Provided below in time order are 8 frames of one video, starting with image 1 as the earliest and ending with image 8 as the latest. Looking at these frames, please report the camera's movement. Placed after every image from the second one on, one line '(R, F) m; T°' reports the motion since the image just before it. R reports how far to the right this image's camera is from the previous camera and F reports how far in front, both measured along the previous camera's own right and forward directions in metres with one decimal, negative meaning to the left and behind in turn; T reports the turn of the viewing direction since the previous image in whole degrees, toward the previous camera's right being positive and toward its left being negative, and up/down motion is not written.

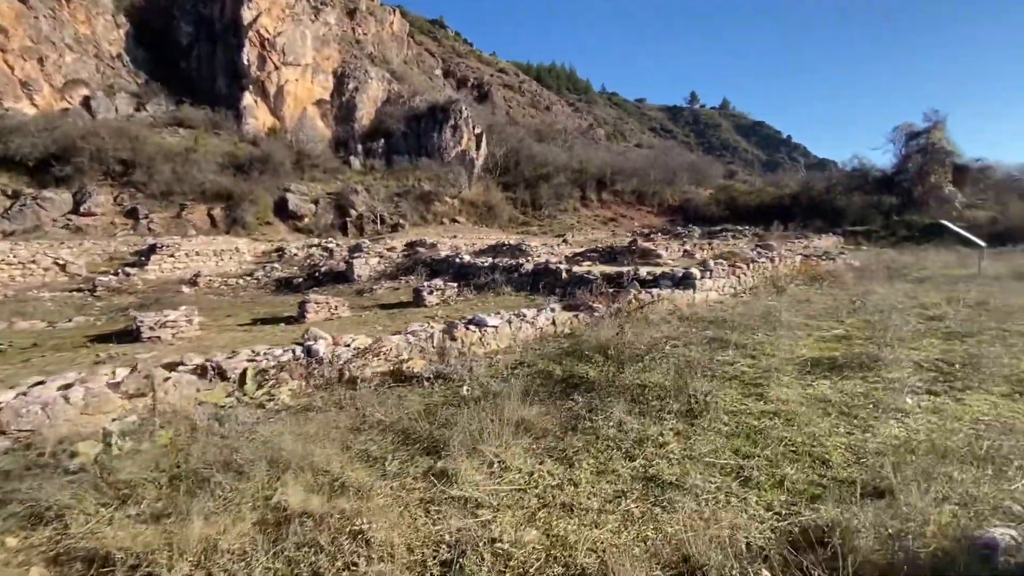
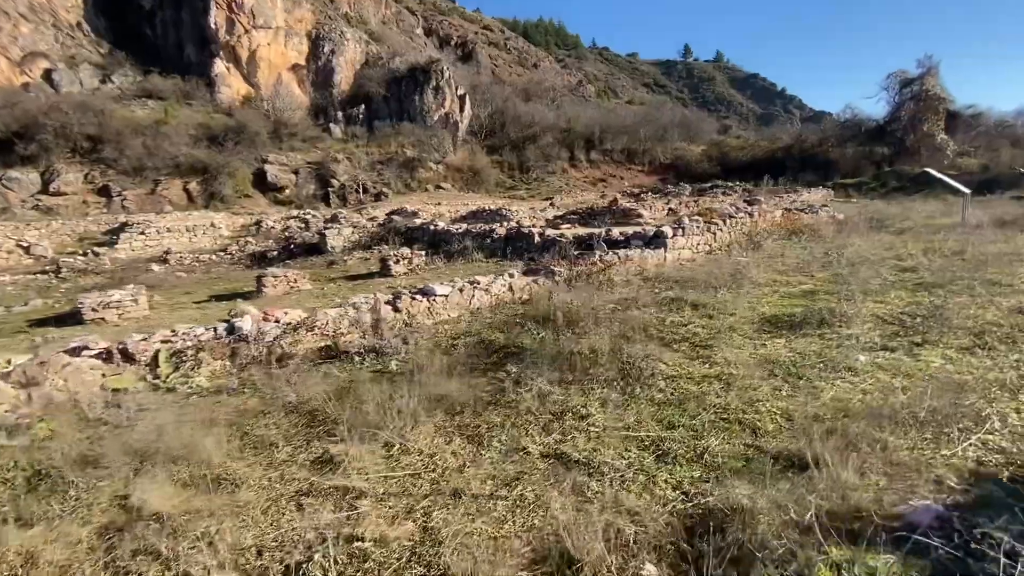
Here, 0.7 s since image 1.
(+0.6, +0.3) m; 0°
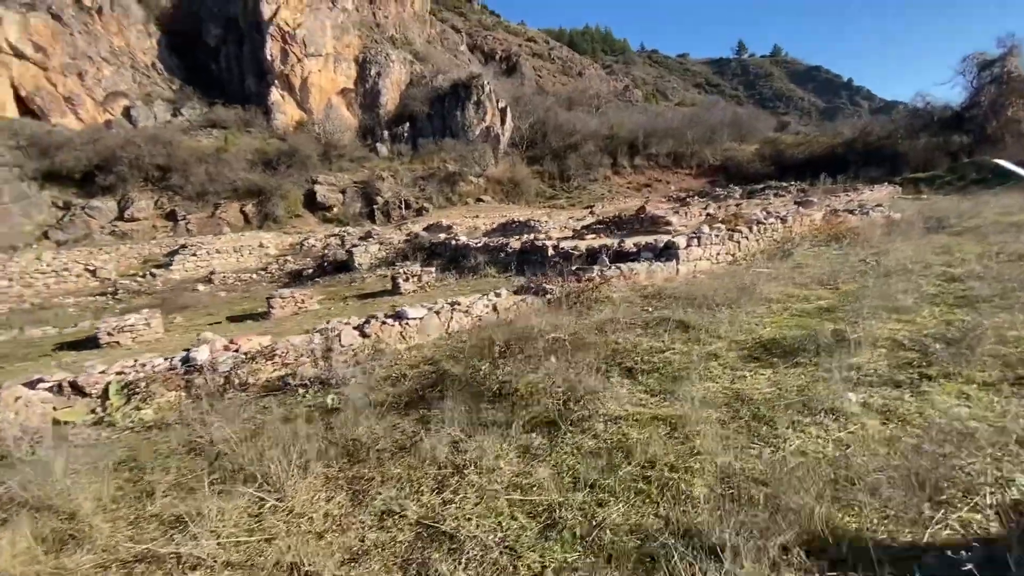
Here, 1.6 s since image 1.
(+0.9, +0.4) m; -6°
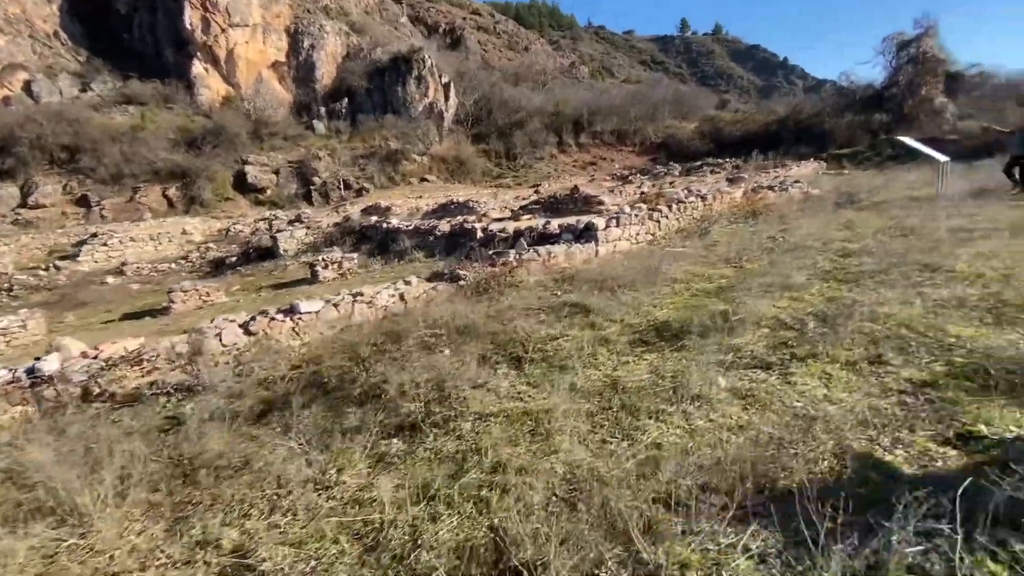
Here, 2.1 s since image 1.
(+0.6, +0.2) m; +5°
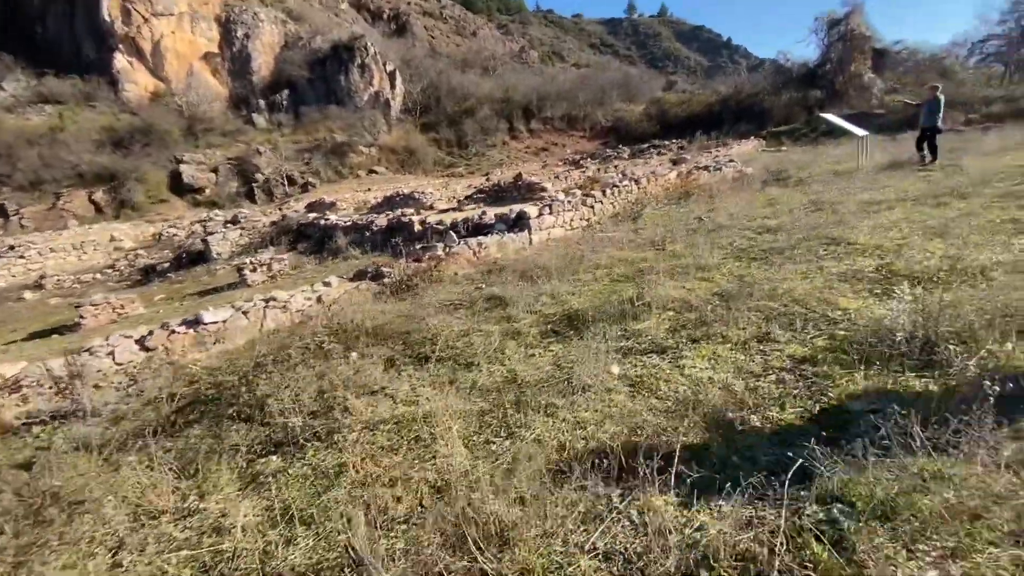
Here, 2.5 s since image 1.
(+0.5, +0.1) m; +4°
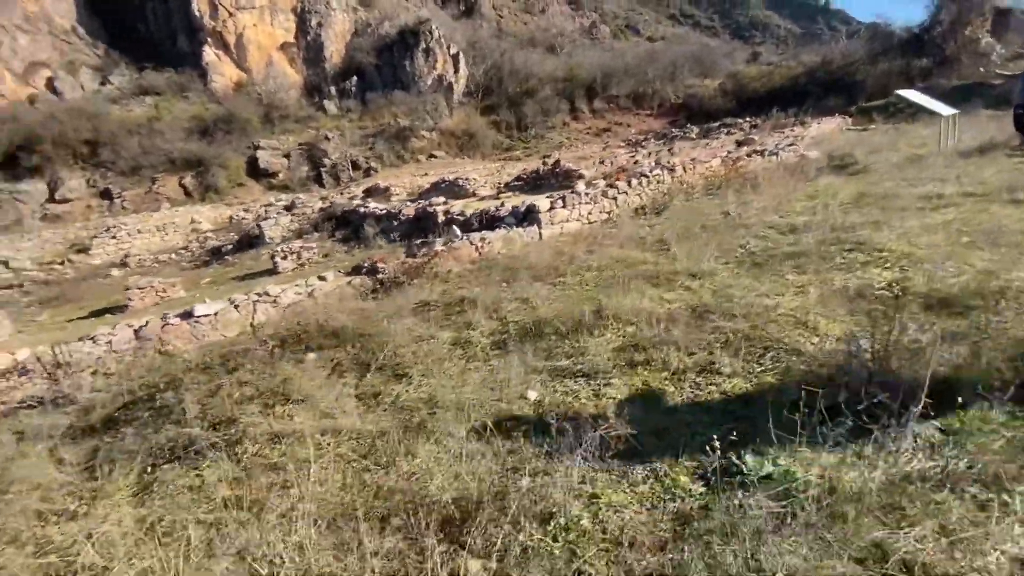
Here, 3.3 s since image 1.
(+0.9, +0.2) m; -8°
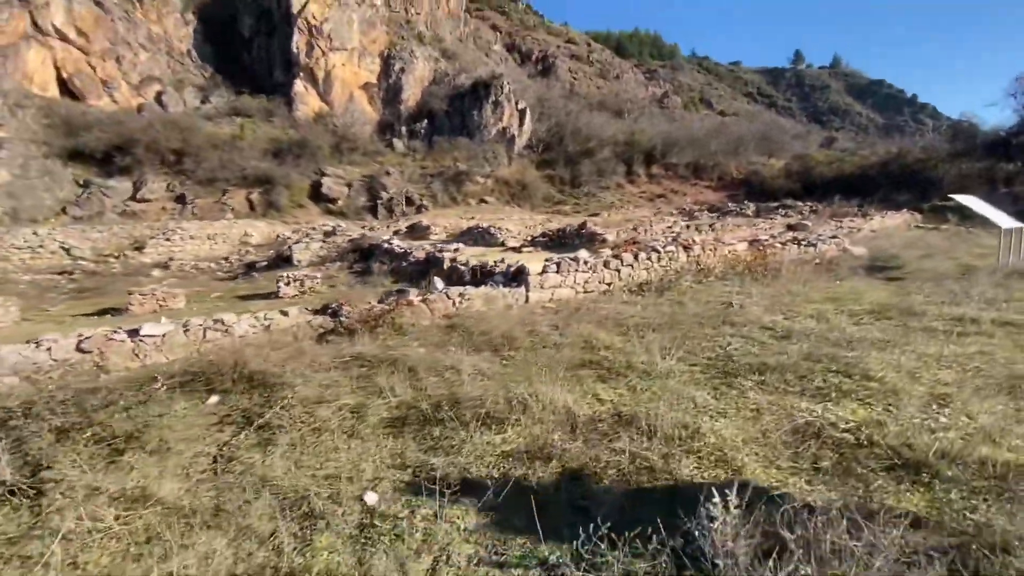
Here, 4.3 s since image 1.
(+0.9, +0.4) m; -6°
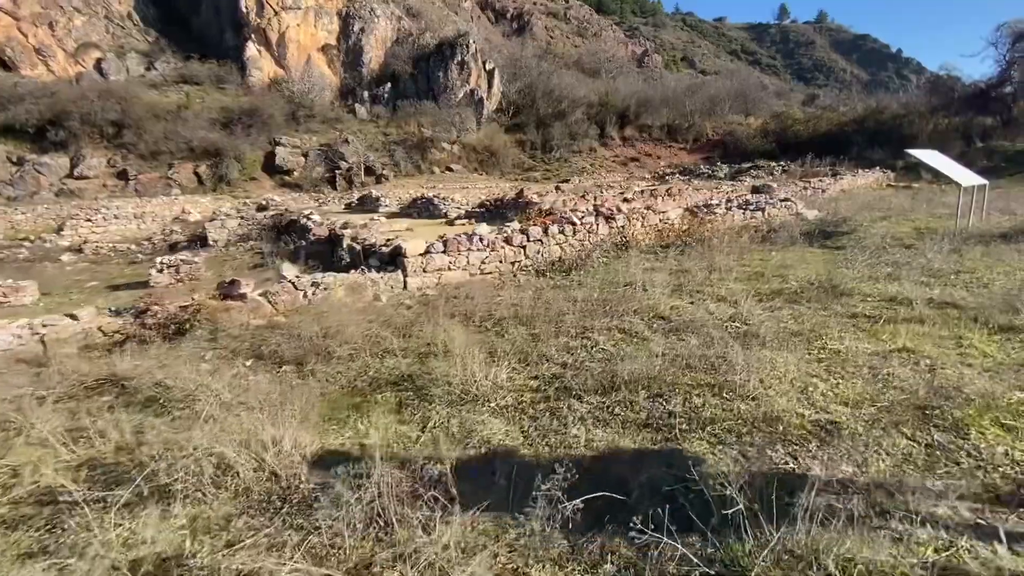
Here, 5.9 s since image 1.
(+1.4, +1.1) m; +1°
